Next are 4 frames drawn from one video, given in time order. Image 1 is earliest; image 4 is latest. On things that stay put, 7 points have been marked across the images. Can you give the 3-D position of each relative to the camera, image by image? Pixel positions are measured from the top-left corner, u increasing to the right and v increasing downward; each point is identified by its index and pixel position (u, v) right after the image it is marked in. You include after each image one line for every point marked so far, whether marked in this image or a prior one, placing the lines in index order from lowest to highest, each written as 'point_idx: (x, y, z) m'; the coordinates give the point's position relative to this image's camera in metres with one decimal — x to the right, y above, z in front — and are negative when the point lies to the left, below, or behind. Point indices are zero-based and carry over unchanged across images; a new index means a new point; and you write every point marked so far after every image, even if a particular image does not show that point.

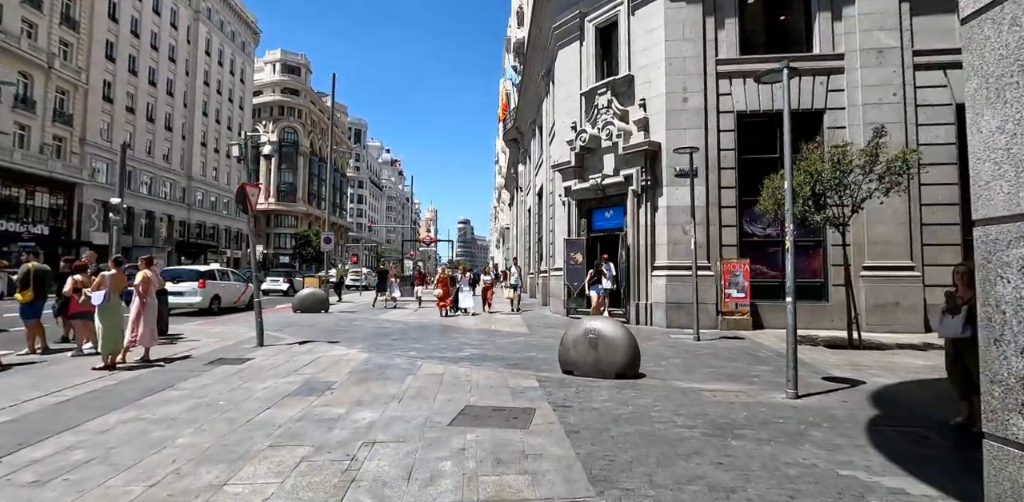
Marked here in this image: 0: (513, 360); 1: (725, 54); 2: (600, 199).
0: (0.0, -1.9, +9.2) m
1: (+5.9, +5.5, +14.8) m
2: (+2.7, +1.6, +16.7) m
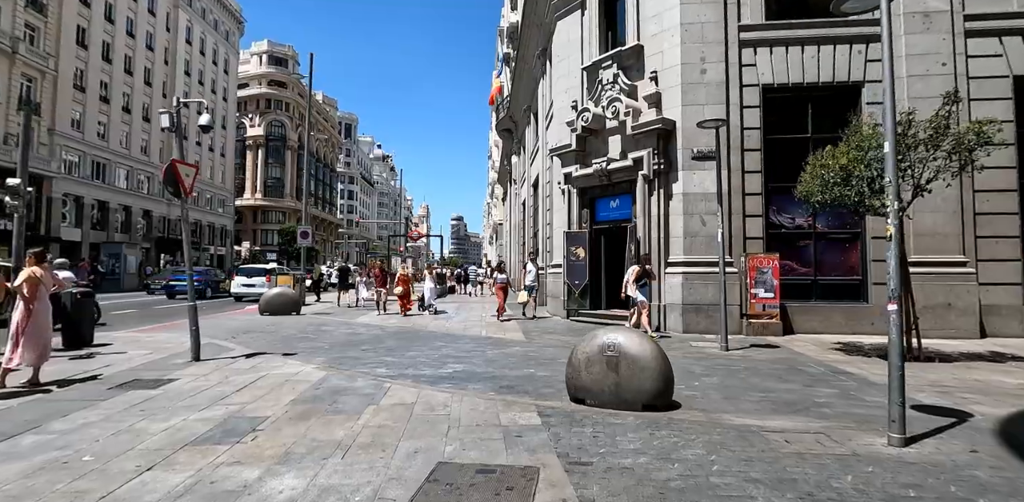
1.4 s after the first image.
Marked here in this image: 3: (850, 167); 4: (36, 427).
0: (-0.1, -1.8, +7.3) m
1: (+5.7, +5.6, +13.0) m
2: (+2.6, +1.8, +14.8) m
3: (+5.8, +1.5, +9.4) m
4: (-4.7, -1.7, +5.3) m
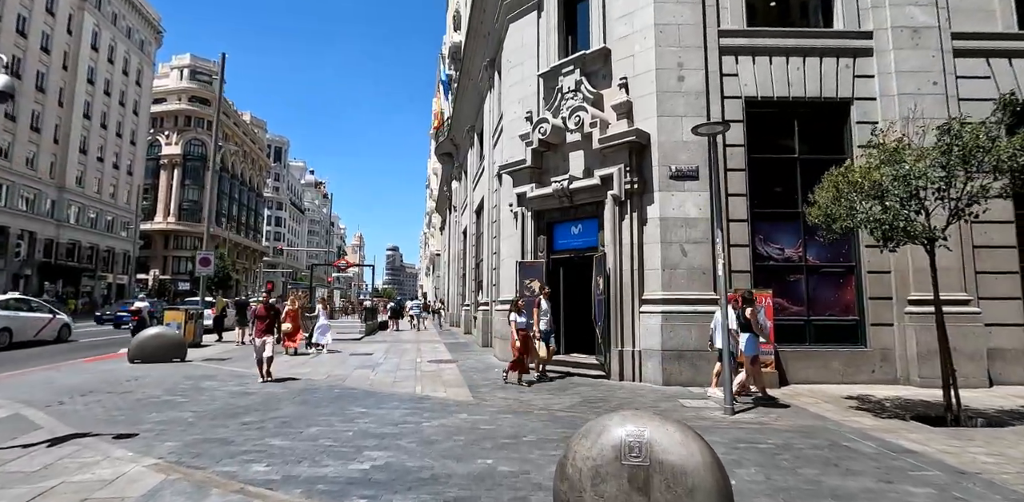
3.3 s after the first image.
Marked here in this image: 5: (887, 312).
0: (-0.5, -2.1, +4.8) m
1: (+4.7, +4.9, +11.5) m
2: (+1.2, +1.0, +12.7) m
3: (+5.1, +0.9, +7.7) m
4: (-4.8, -1.8, +2.2) m
5: (+7.5, -1.2, +10.7) m
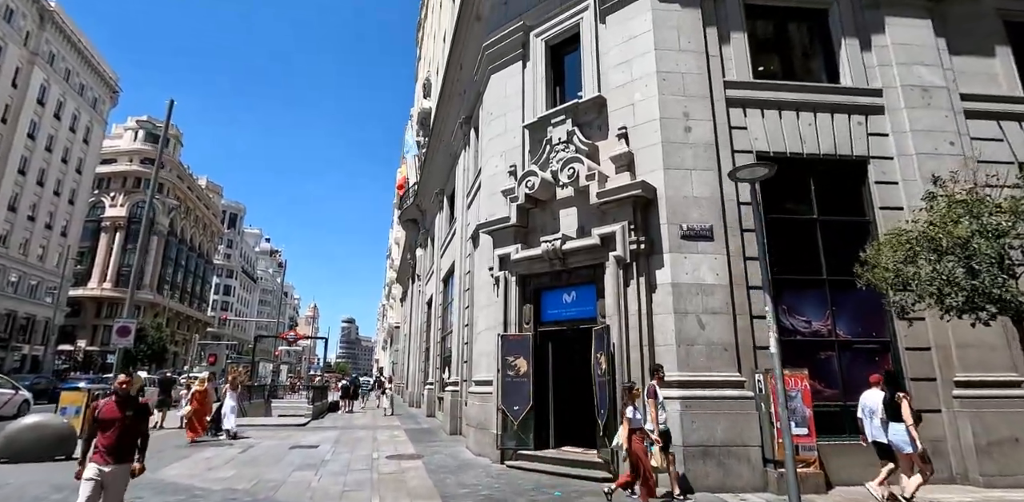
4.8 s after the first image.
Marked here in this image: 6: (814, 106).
0: (-0.3, -2.4, +2.6) m
1: (+4.4, +3.5, +10.6) m
2: (+0.9, -0.5, +11.0) m
3: (+5.1, +0.1, +6.3) m
4: (-4.4, -1.7, -0.2) m
5: (+7.3, -2.5, +9.2) m
6: (+6.0, +2.9, +10.6) m
